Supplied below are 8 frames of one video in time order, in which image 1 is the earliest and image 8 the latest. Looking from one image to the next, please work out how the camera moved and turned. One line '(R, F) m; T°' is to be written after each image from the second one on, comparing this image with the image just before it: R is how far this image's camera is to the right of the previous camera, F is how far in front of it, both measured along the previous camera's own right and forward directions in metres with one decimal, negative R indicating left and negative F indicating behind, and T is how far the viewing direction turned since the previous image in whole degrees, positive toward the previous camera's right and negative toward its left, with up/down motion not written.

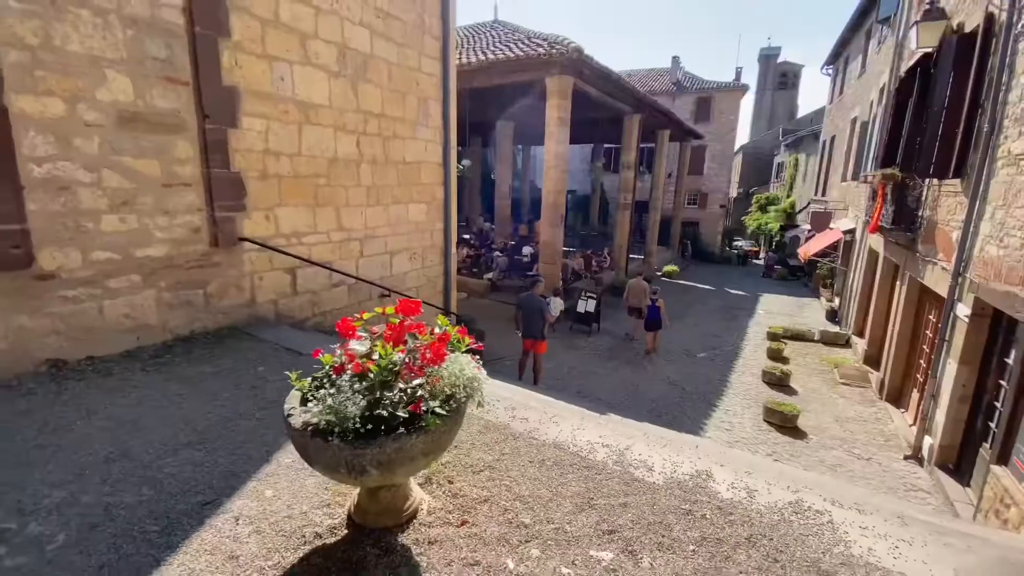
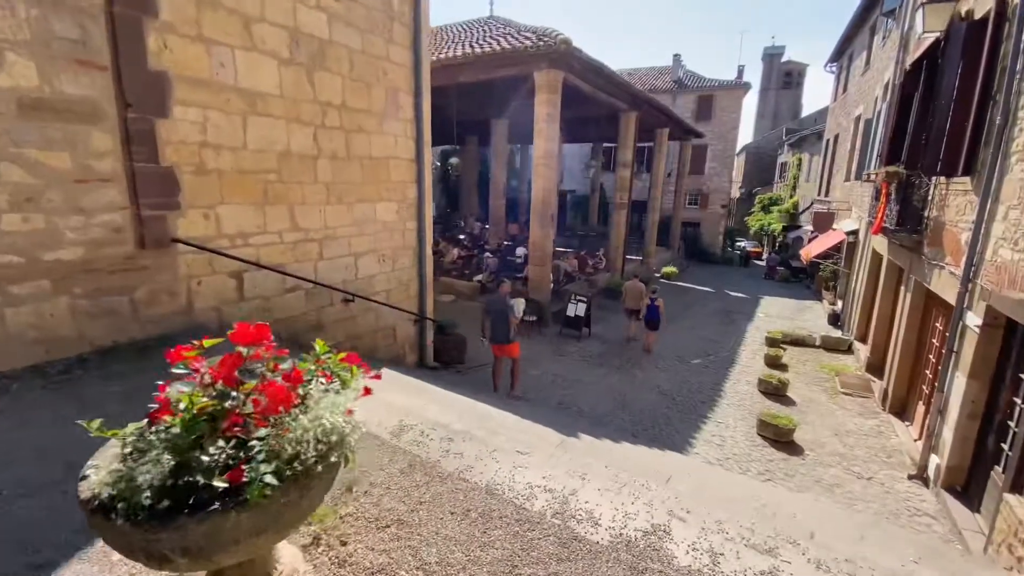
(+0.3, +0.4) m; 0°
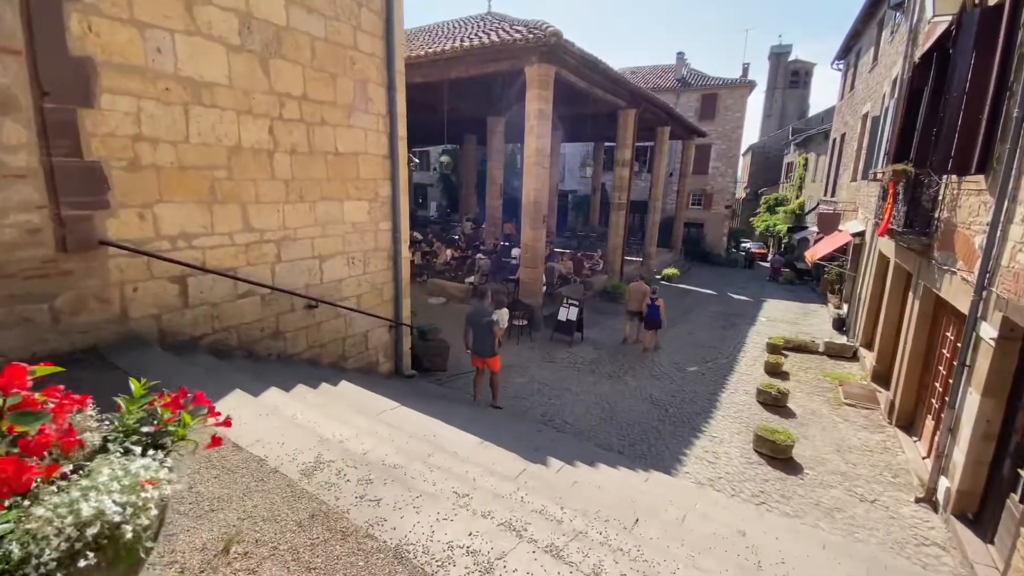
(+0.3, +0.4) m; -1°
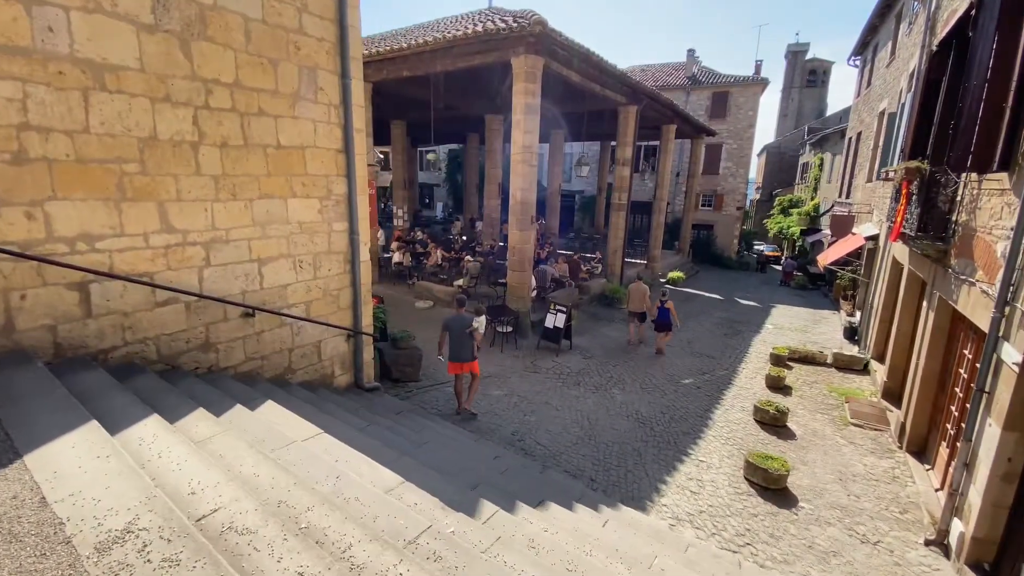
(+0.5, +0.5) m; -2°
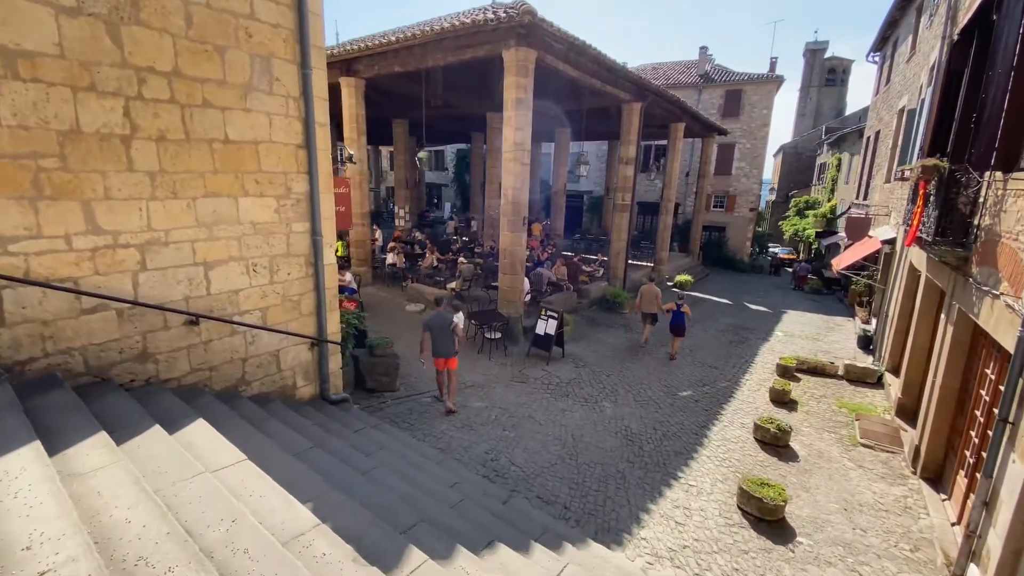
(+0.4, +0.4) m; -2°
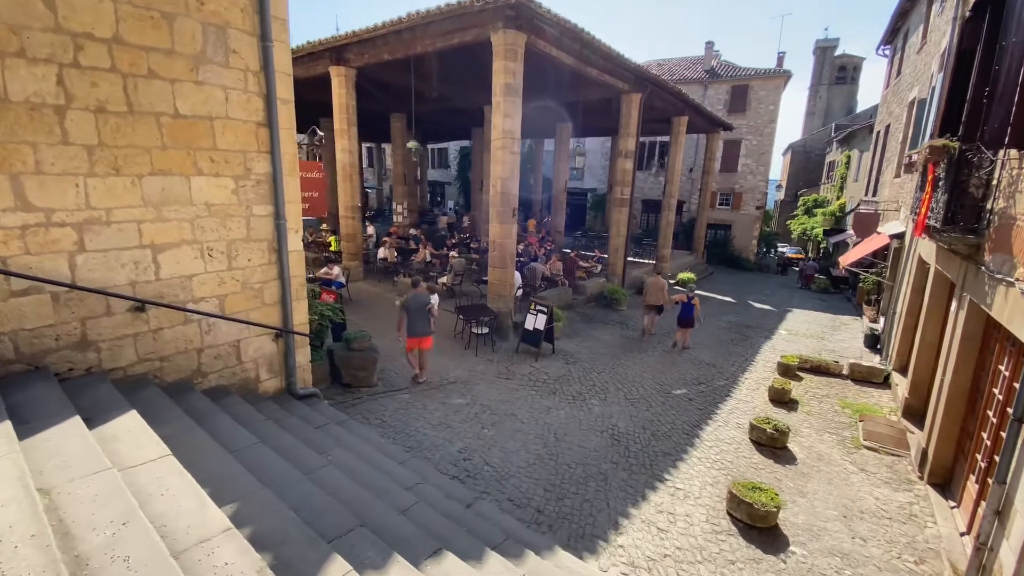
(+0.3, +0.3) m; -1°
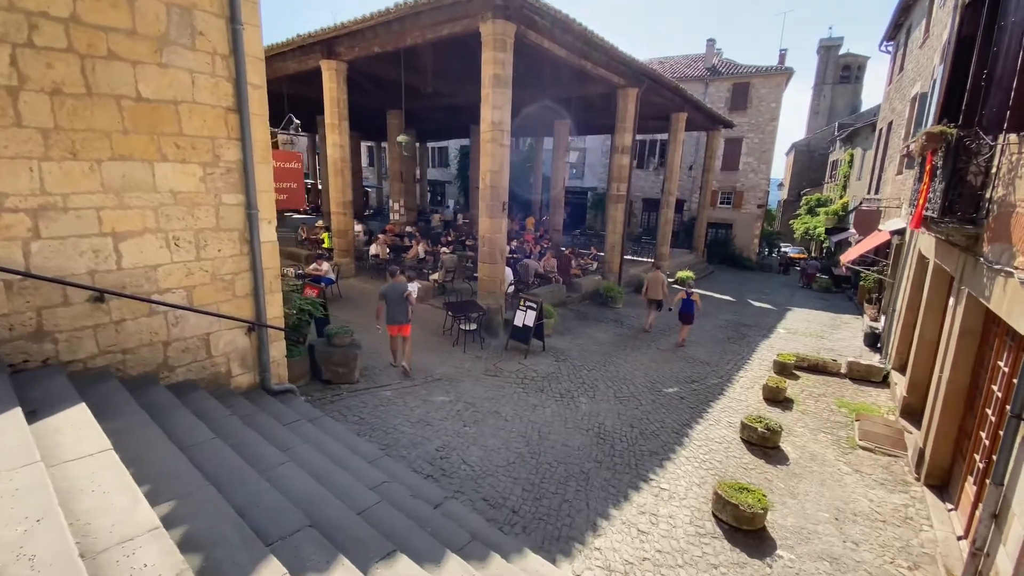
(+0.2, +0.2) m; 0°
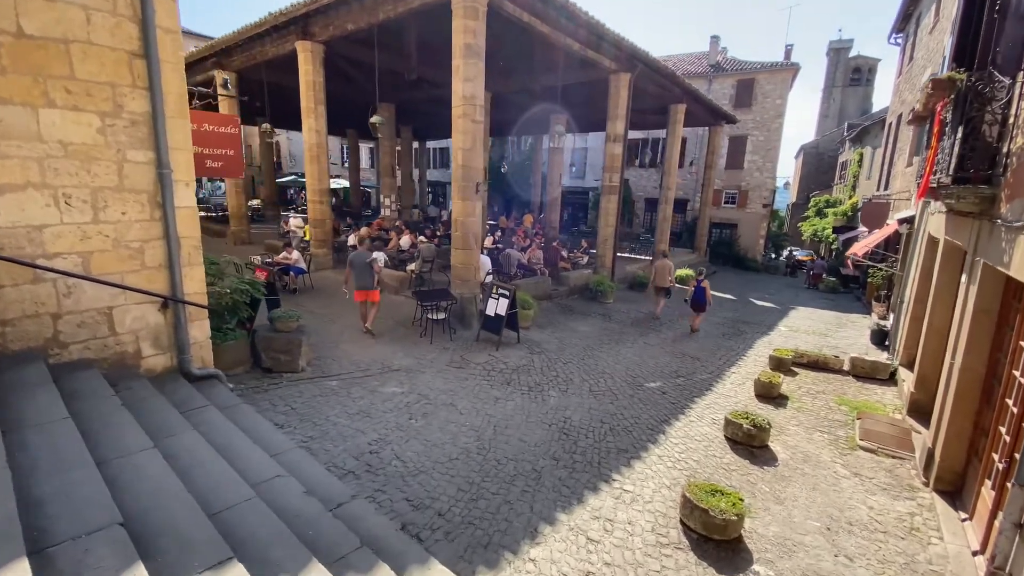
(+0.5, +0.6) m; -1°
